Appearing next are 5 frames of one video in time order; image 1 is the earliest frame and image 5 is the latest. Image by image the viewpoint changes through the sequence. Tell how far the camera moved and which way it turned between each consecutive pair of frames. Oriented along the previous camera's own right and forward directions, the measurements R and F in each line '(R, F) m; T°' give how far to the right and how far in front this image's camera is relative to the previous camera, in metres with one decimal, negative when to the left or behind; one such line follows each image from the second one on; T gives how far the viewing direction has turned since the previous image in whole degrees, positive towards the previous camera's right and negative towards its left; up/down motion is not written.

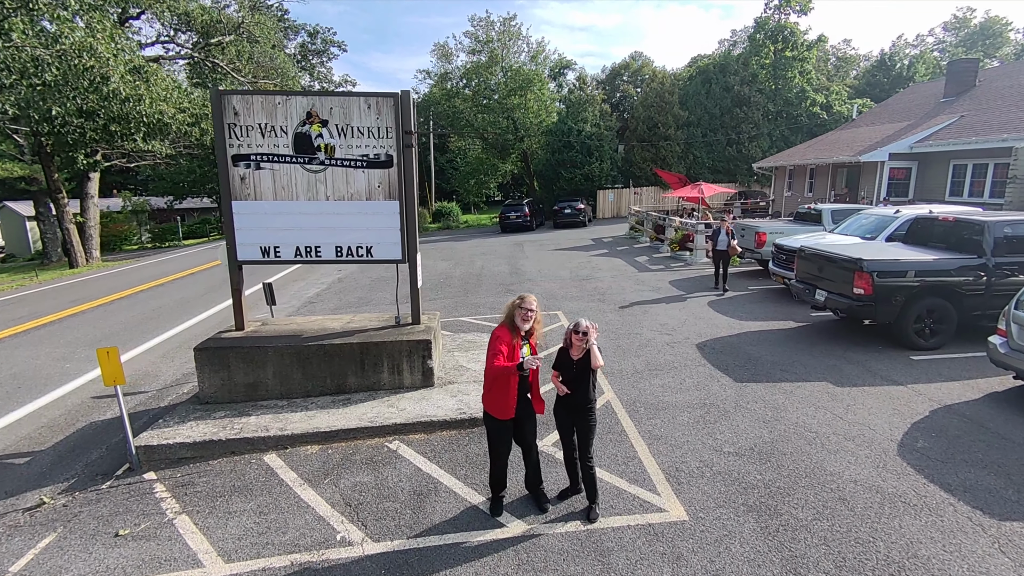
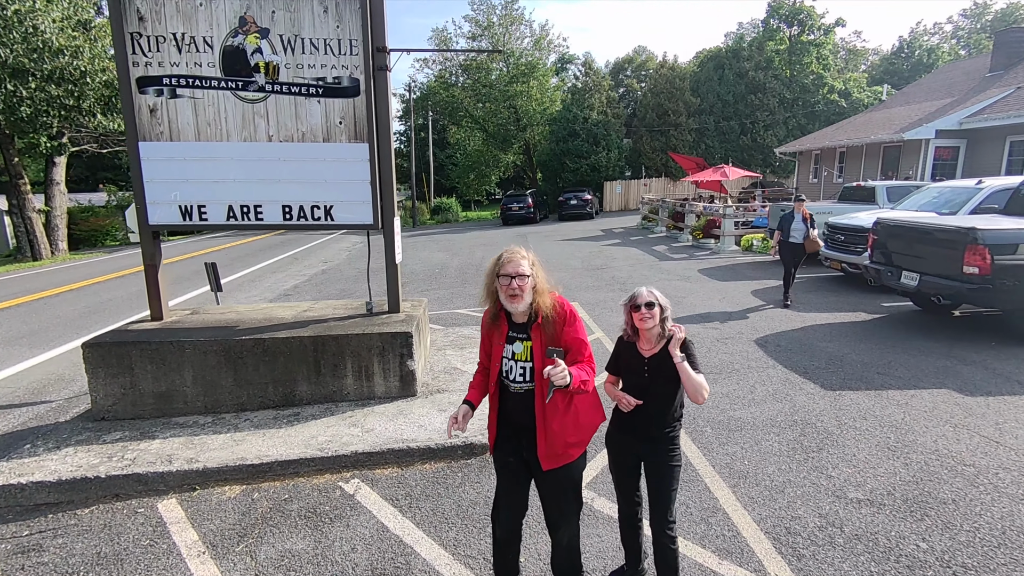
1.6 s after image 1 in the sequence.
(-0.1, +1.6) m; 0°
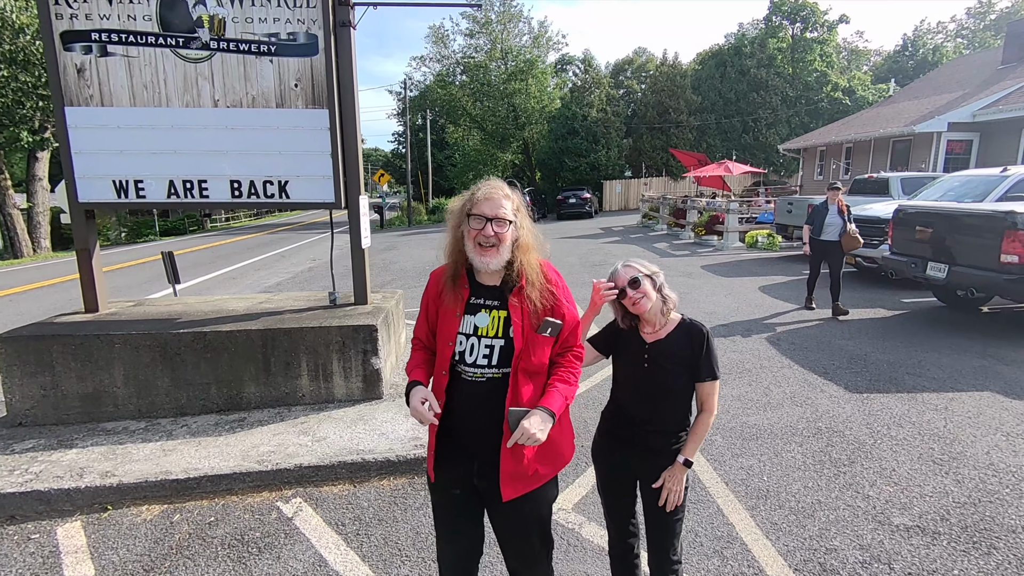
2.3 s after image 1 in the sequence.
(+0.1, +0.5) m; 0°
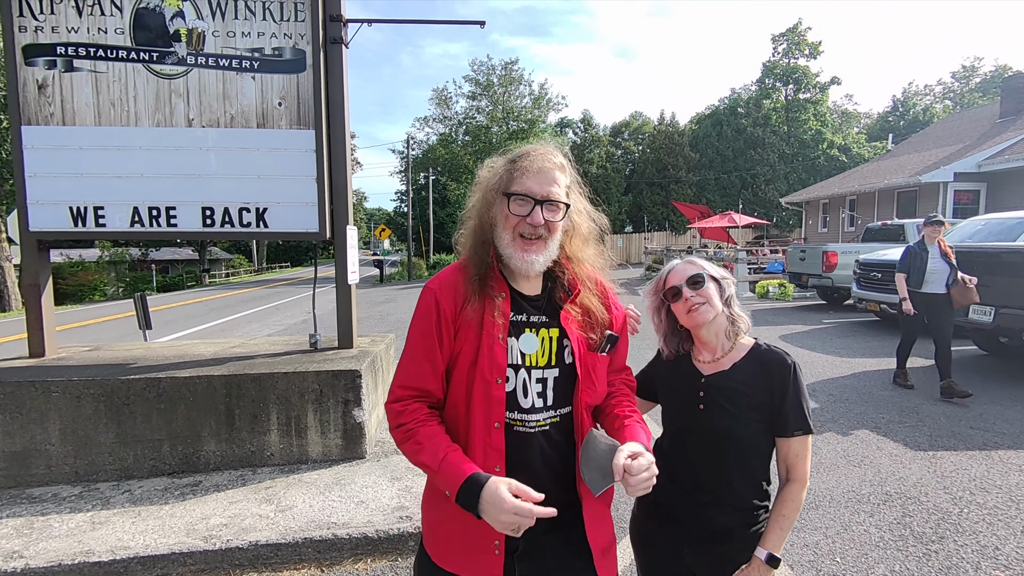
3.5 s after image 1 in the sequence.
(0.0, +0.5) m; 0°
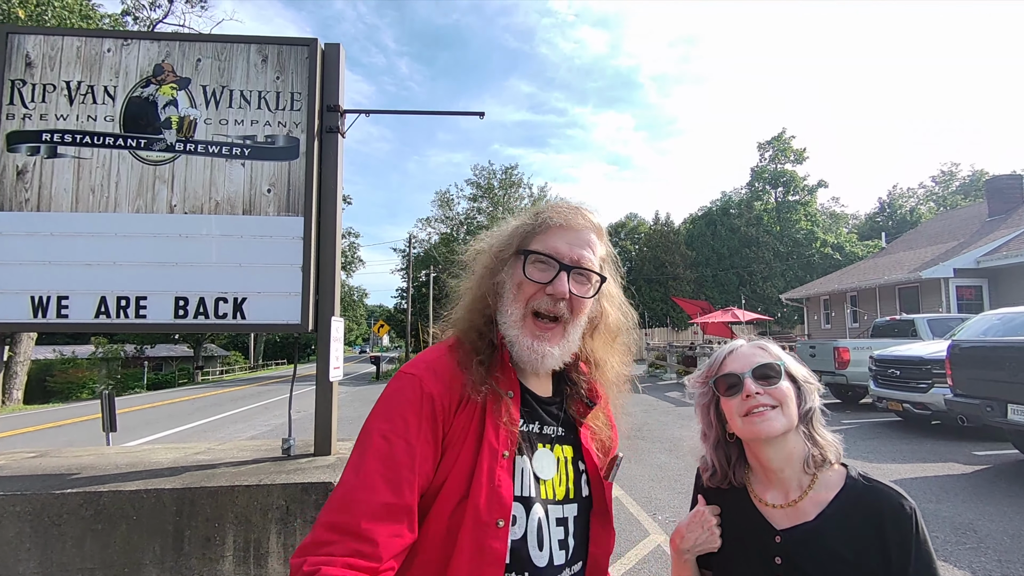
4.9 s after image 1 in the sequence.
(0.0, +0.3) m; 0°
